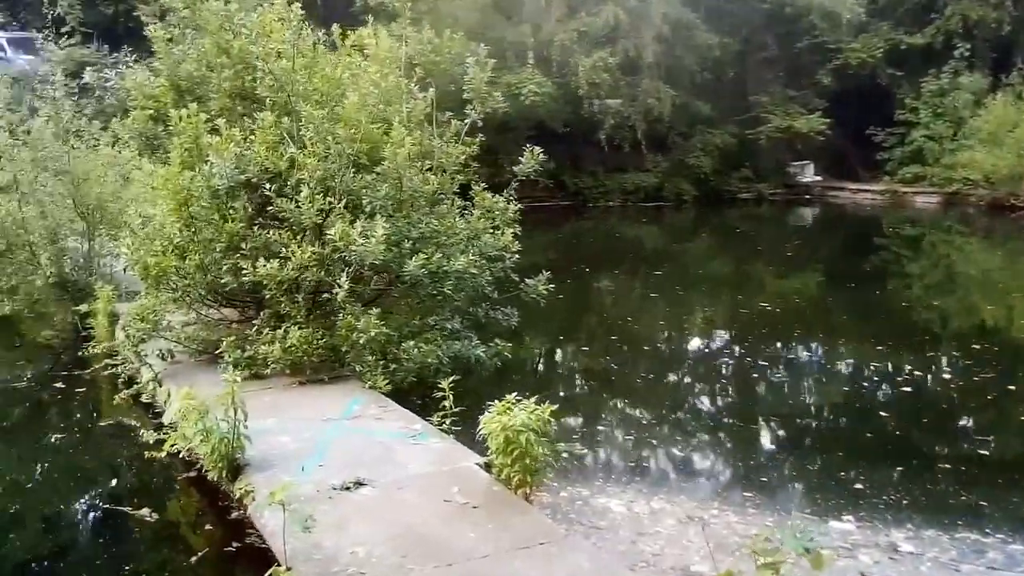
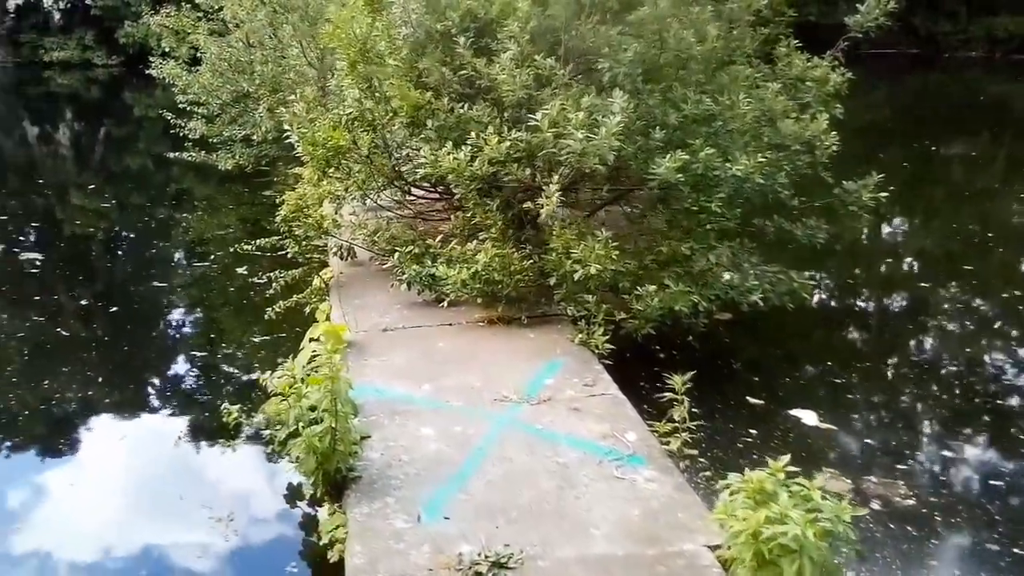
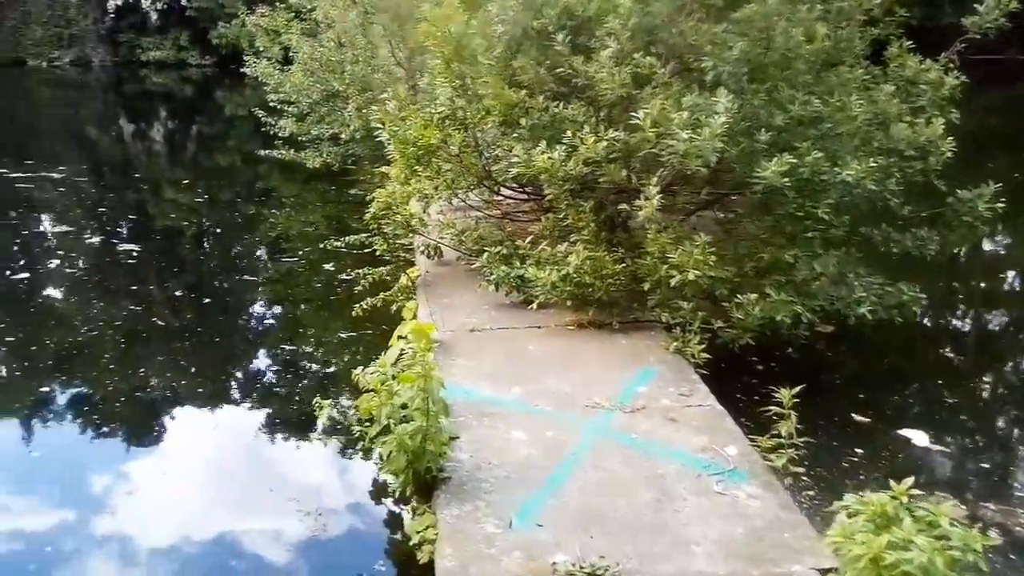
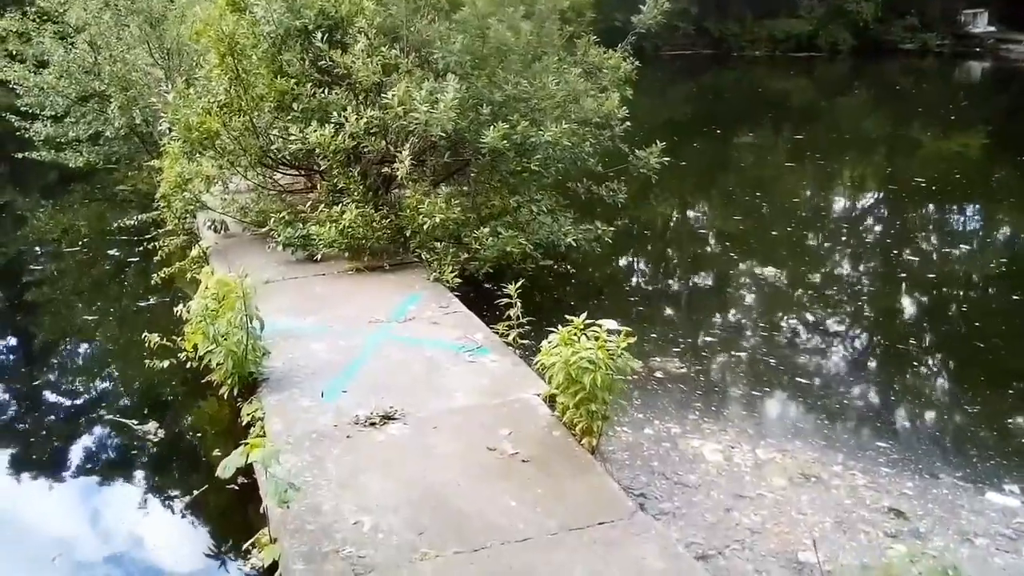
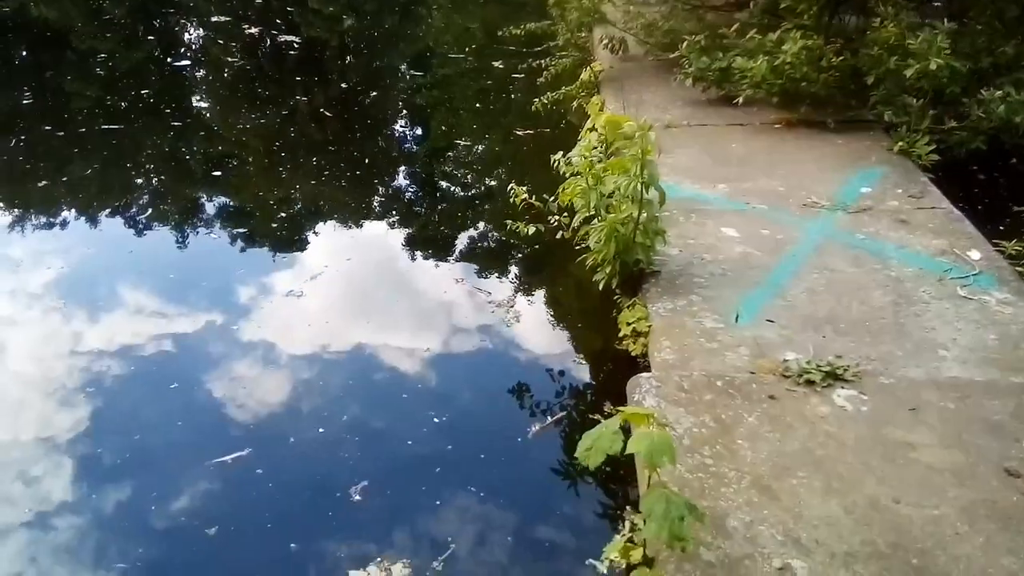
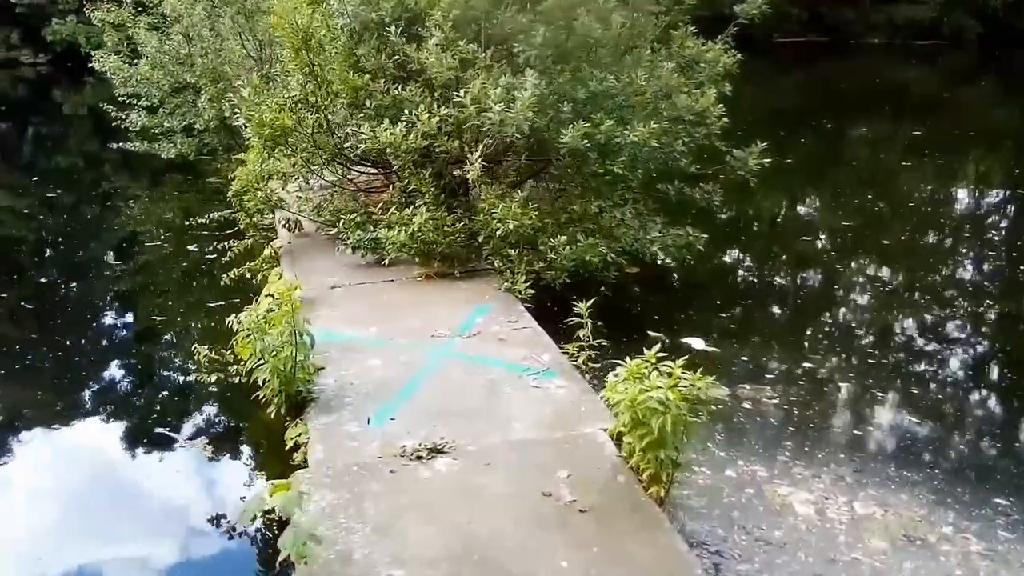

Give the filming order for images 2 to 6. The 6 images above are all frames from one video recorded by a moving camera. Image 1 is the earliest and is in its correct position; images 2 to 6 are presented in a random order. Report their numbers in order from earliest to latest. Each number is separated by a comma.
4, 6, 2, 3, 5
